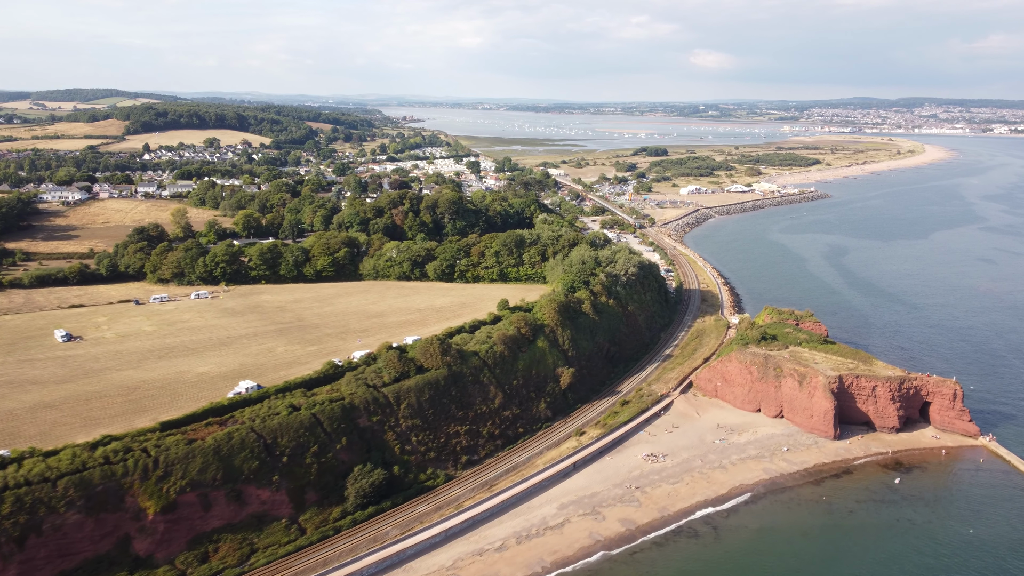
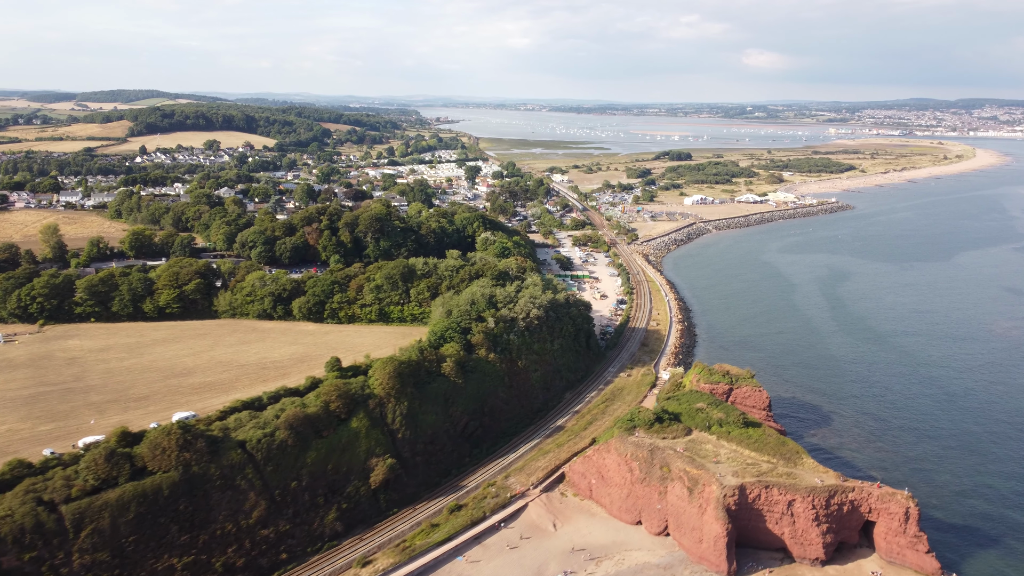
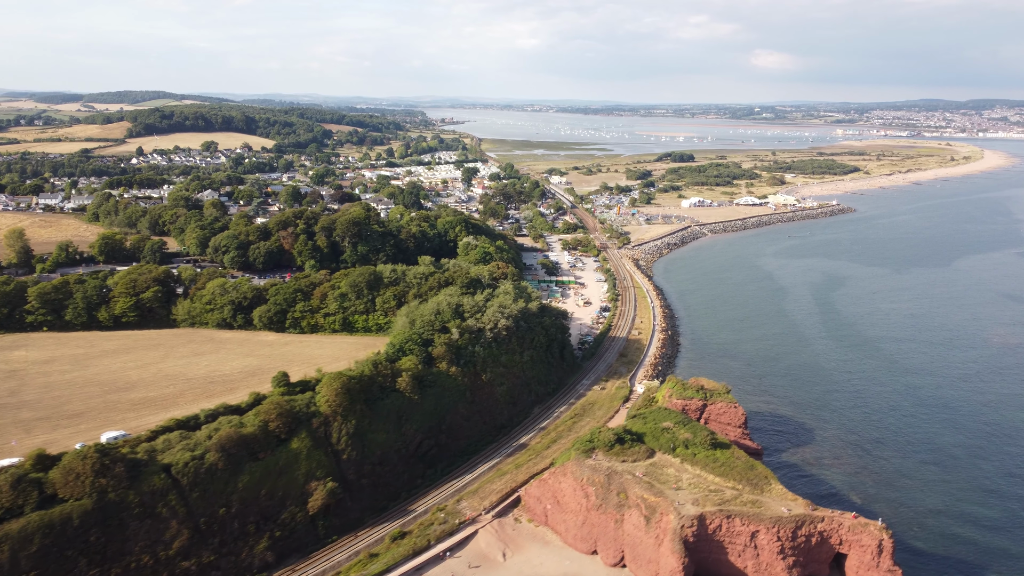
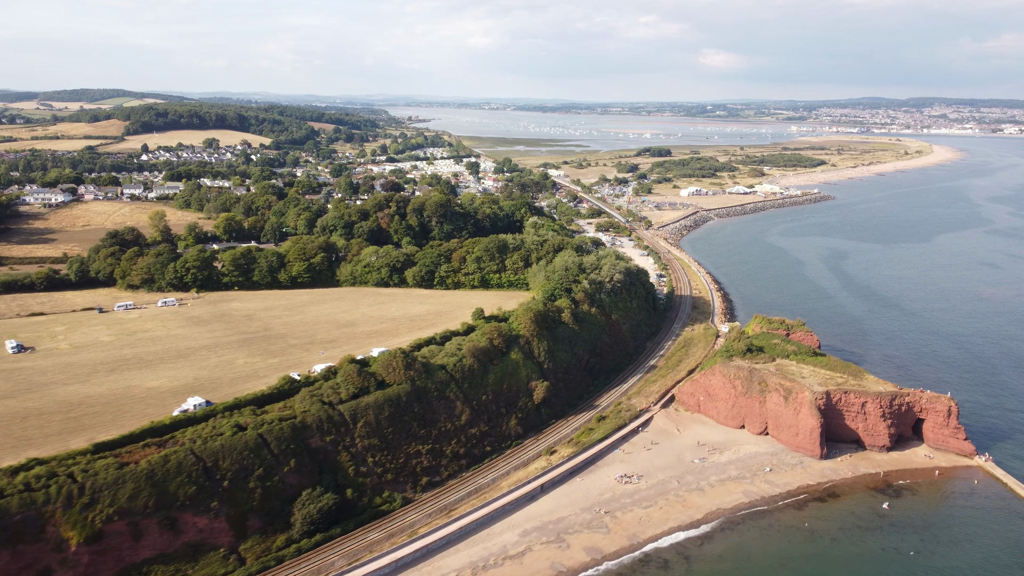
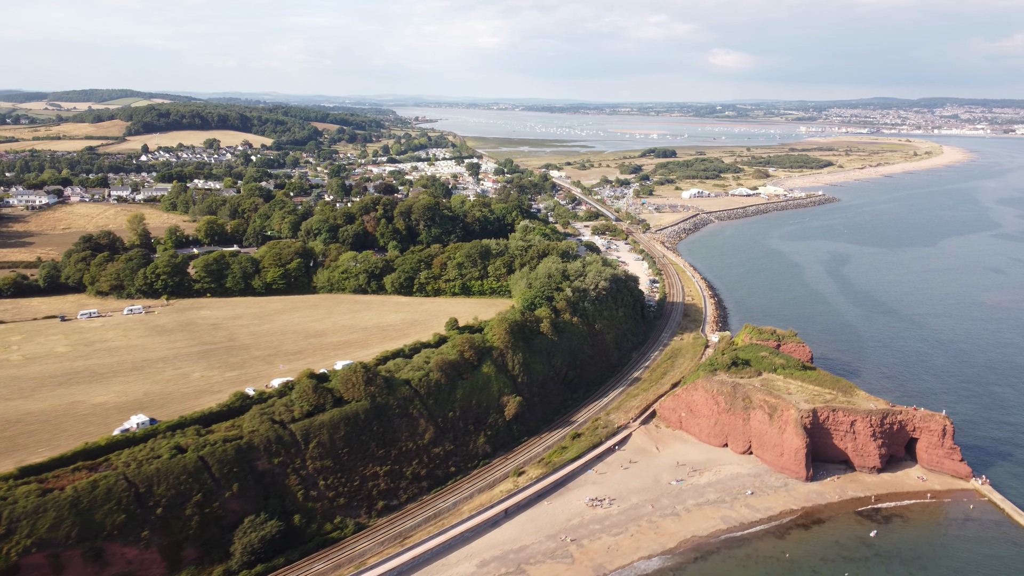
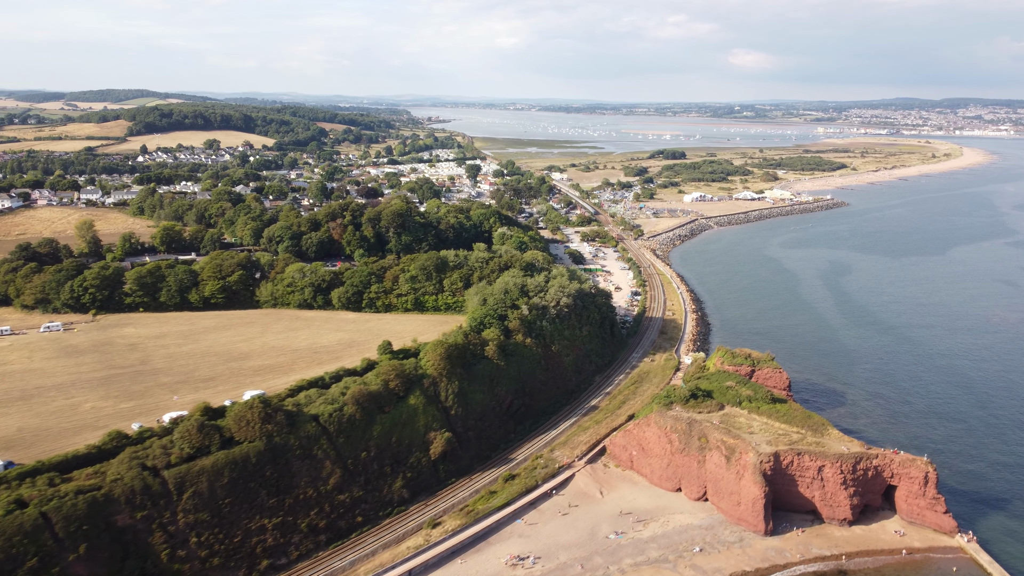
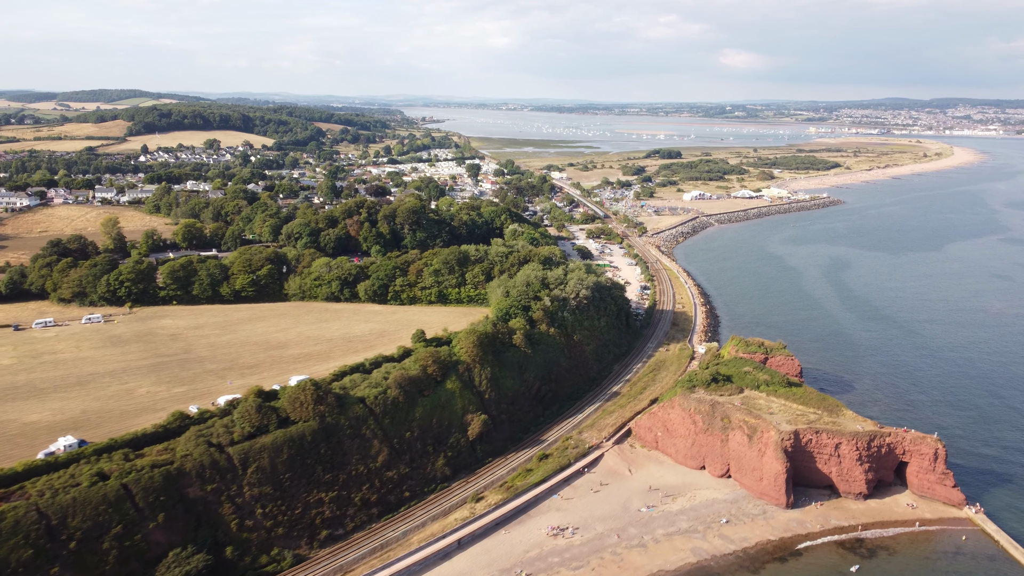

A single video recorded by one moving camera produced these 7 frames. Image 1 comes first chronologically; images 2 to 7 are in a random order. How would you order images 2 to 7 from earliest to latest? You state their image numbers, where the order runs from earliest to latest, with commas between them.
4, 5, 7, 6, 2, 3
